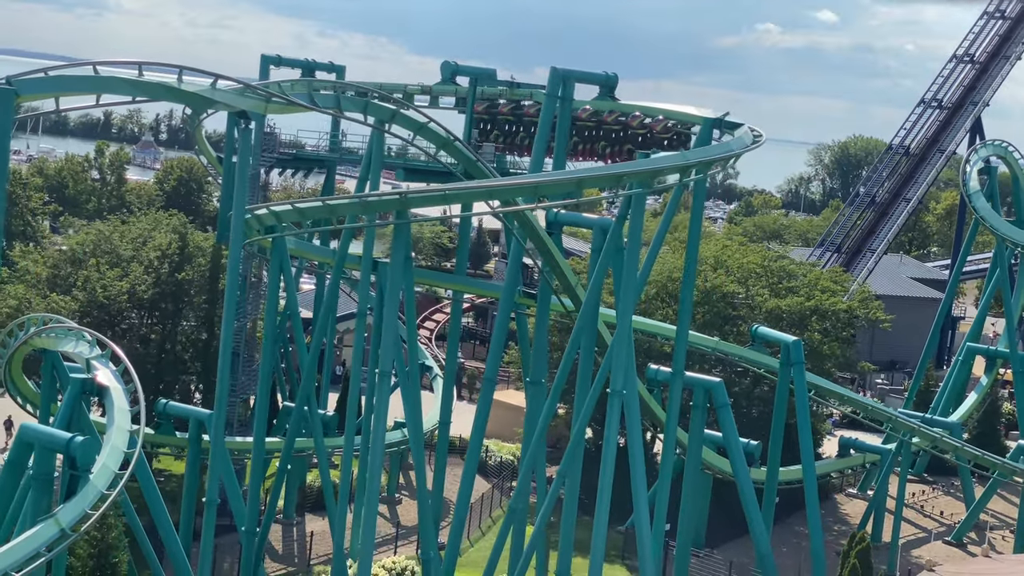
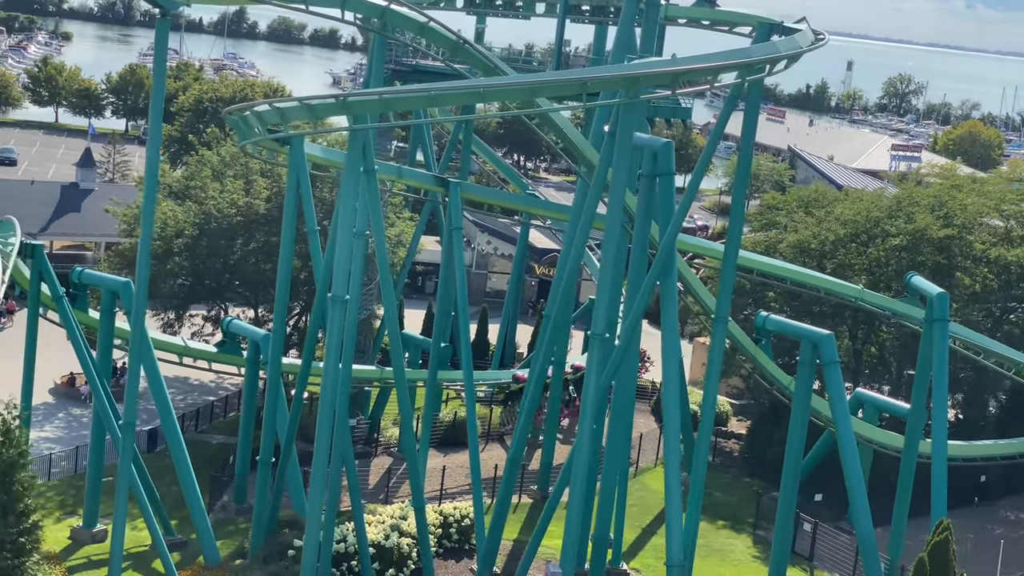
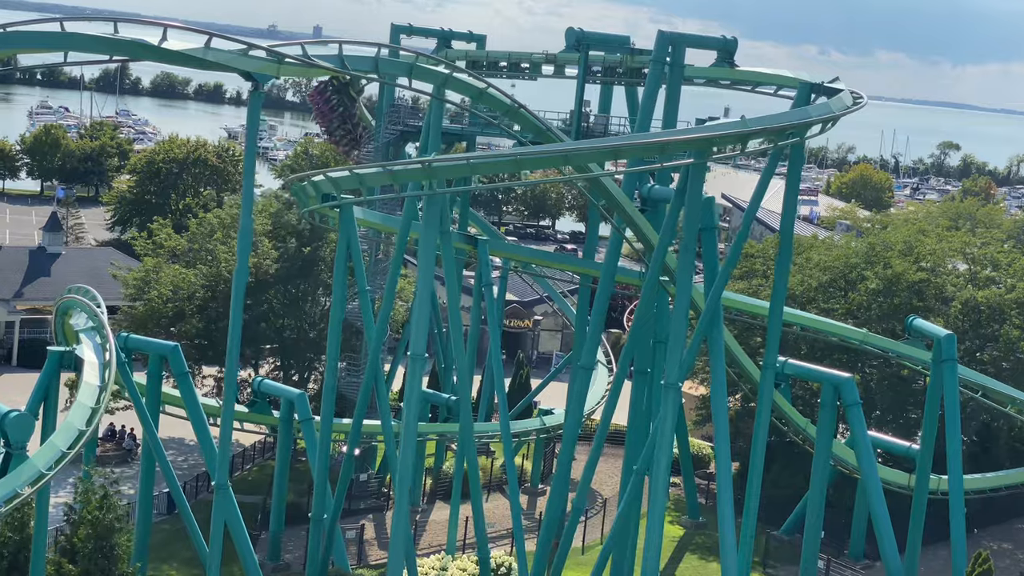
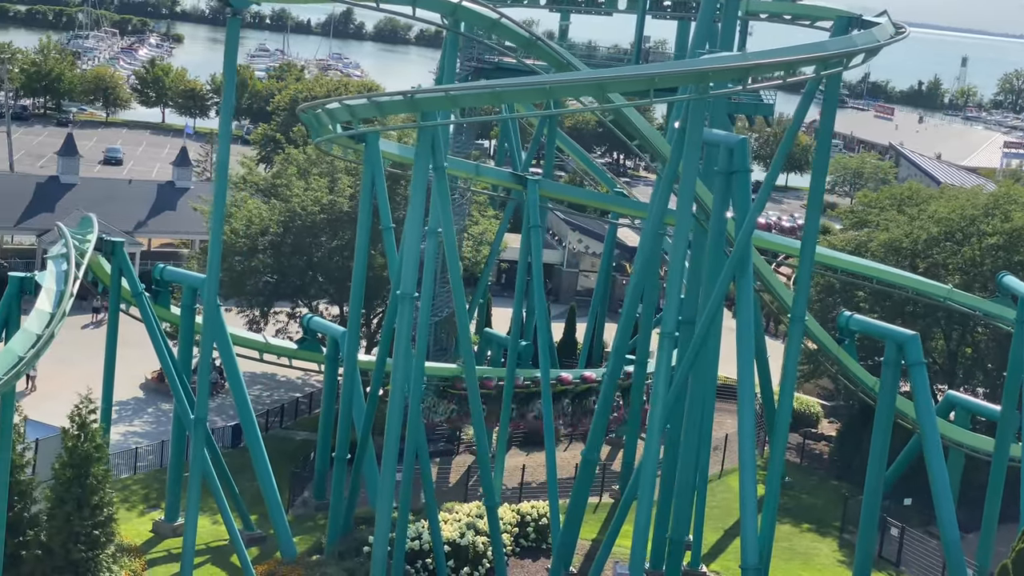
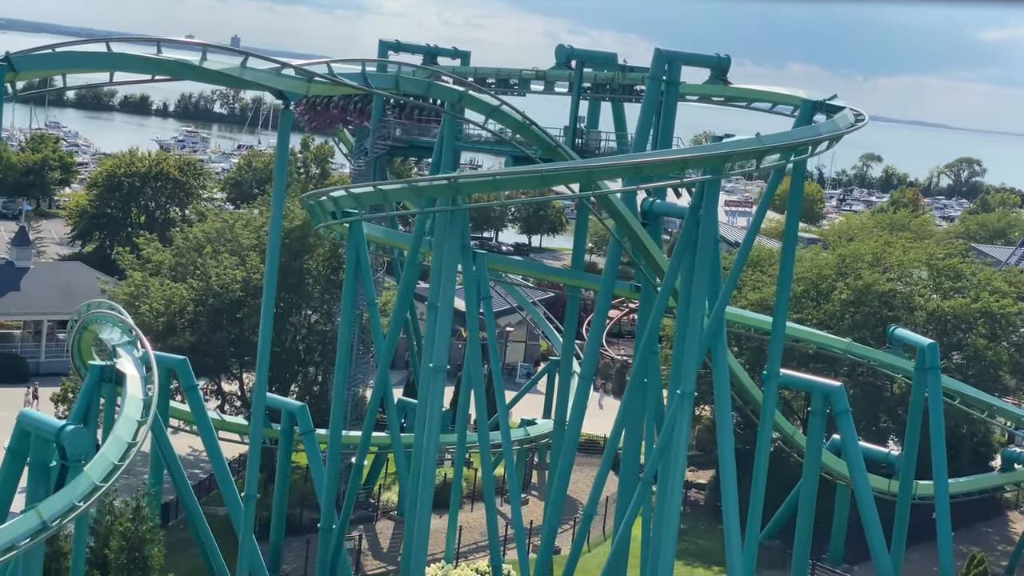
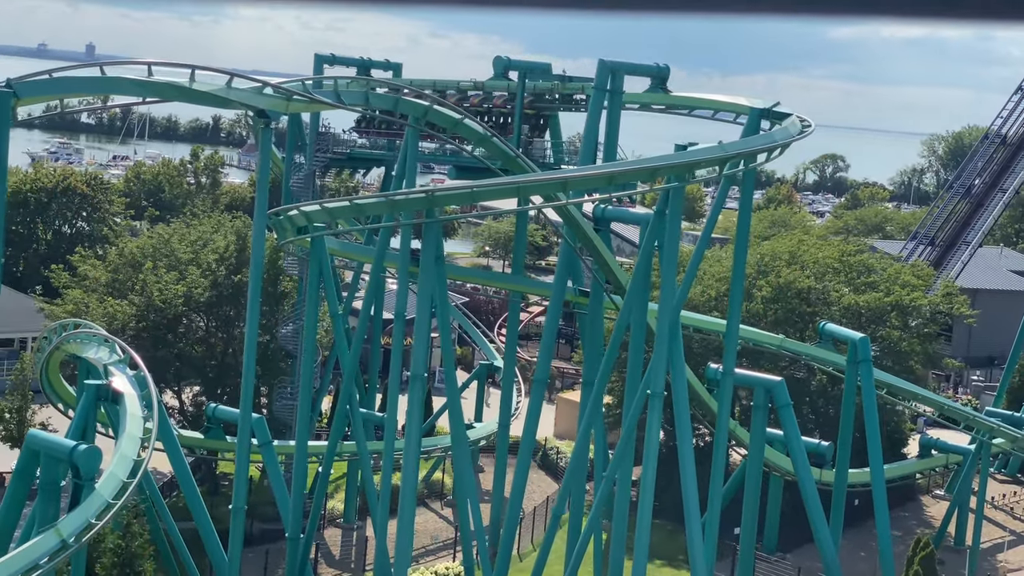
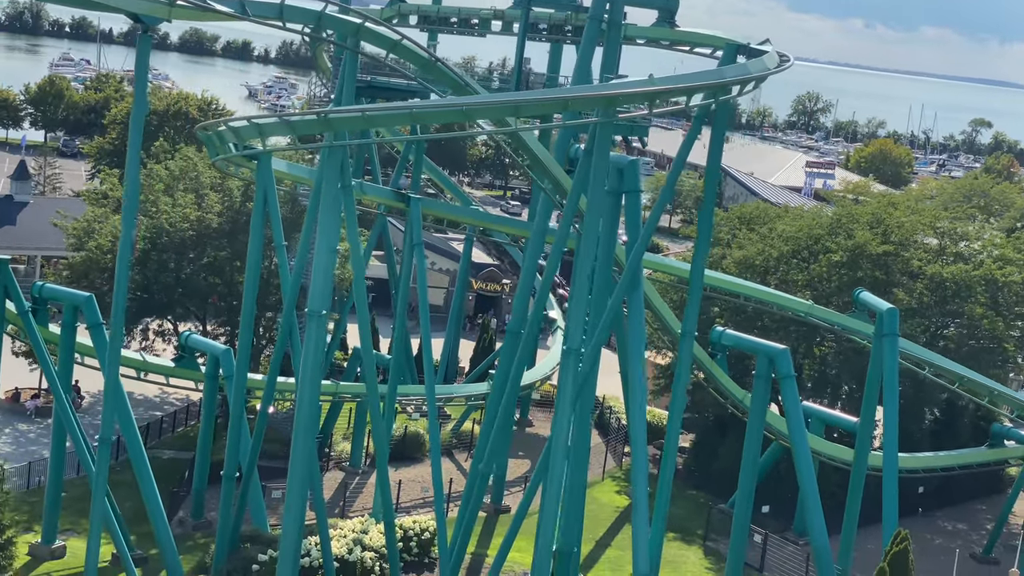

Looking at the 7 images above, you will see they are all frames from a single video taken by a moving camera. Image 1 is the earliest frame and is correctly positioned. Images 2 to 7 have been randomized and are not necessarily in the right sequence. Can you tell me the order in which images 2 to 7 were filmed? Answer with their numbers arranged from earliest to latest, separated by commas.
6, 5, 3, 7, 2, 4
